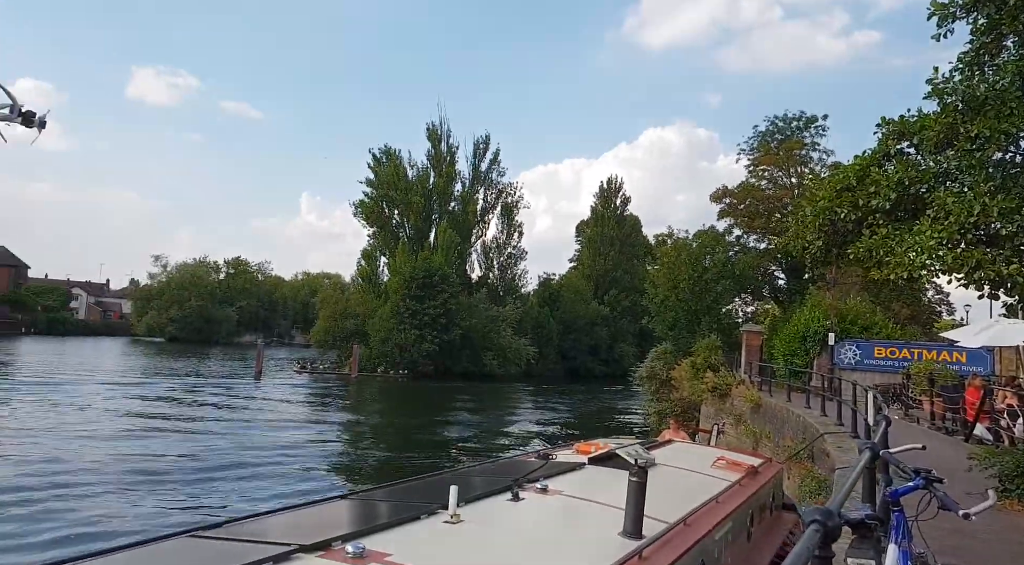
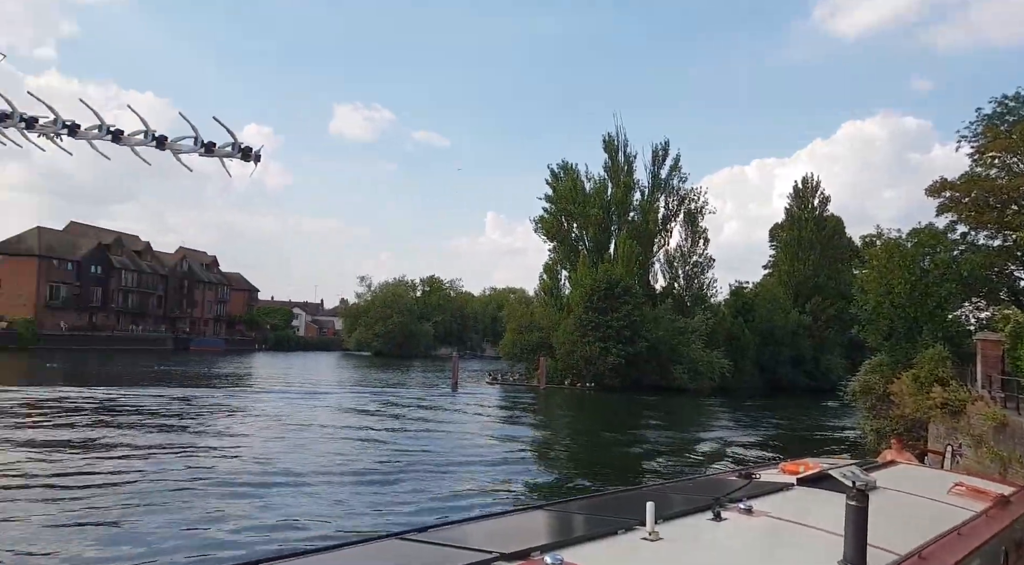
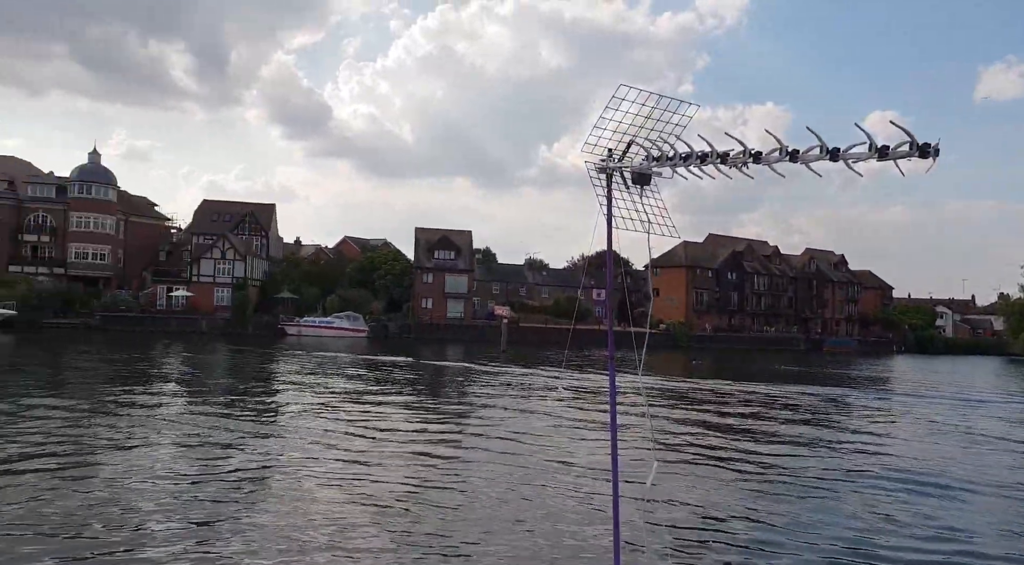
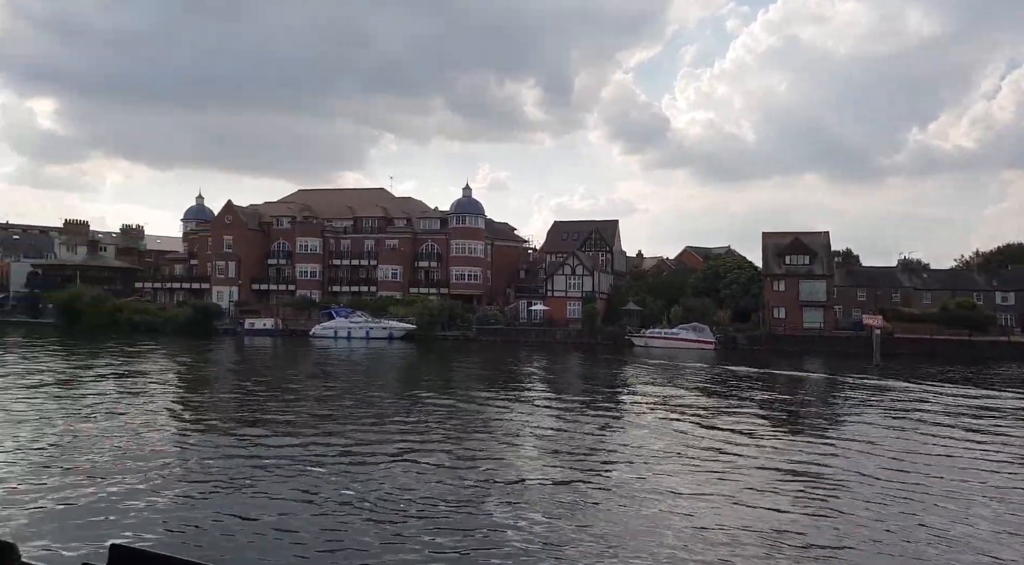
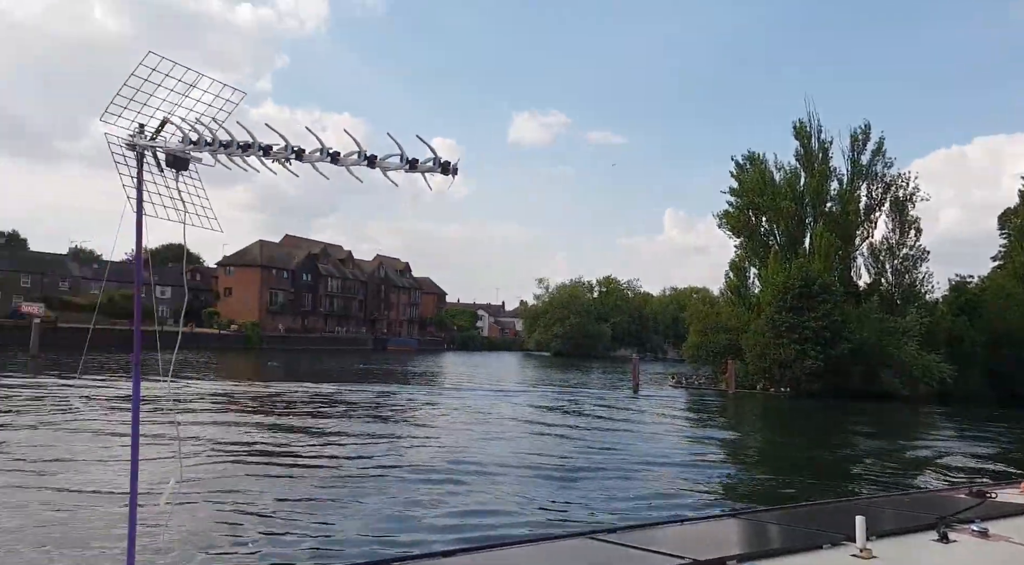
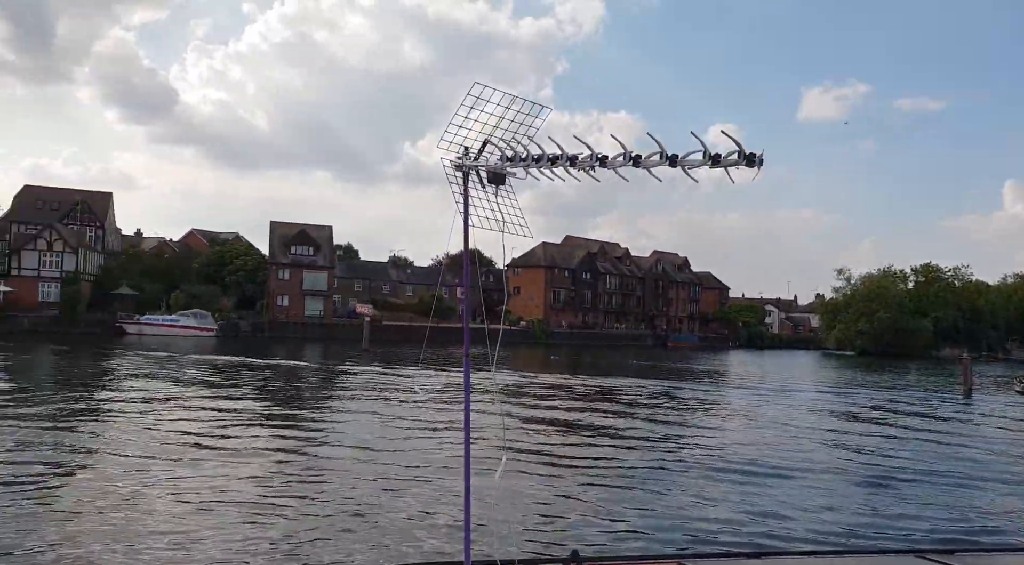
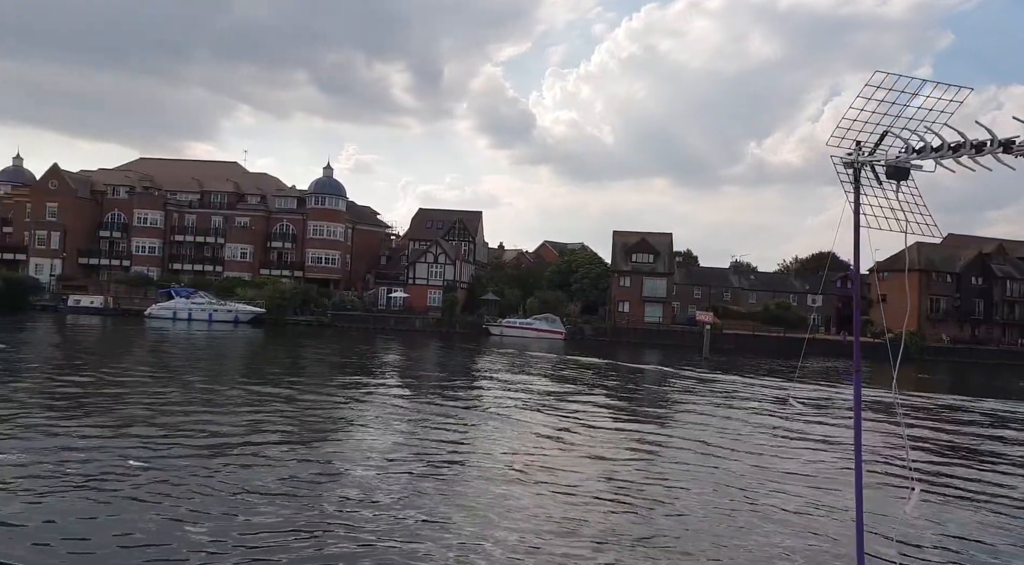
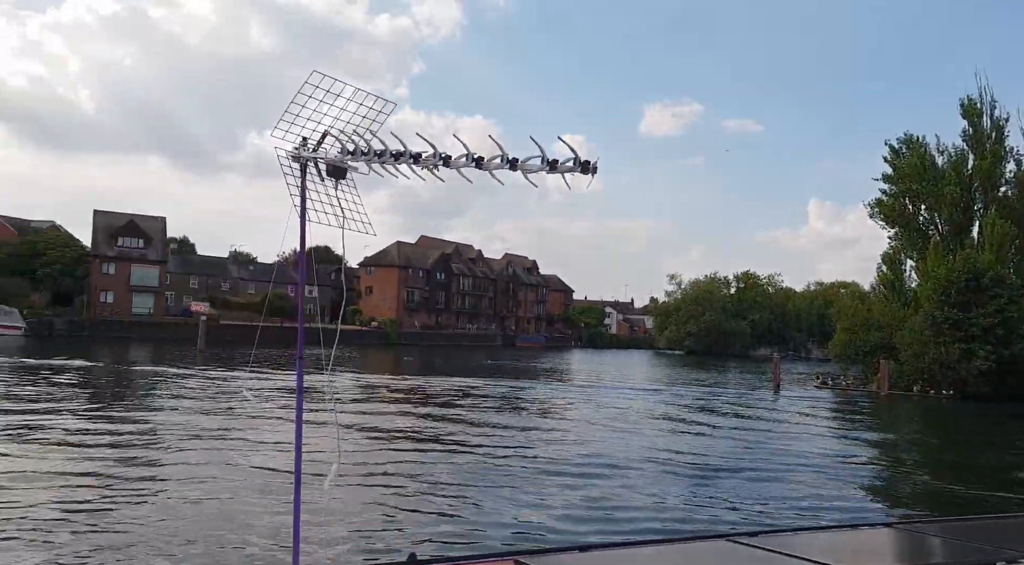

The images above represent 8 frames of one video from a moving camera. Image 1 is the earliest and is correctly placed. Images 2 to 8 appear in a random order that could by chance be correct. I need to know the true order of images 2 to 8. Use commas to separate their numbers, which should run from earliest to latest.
2, 5, 8, 6, 3, 7, 4
